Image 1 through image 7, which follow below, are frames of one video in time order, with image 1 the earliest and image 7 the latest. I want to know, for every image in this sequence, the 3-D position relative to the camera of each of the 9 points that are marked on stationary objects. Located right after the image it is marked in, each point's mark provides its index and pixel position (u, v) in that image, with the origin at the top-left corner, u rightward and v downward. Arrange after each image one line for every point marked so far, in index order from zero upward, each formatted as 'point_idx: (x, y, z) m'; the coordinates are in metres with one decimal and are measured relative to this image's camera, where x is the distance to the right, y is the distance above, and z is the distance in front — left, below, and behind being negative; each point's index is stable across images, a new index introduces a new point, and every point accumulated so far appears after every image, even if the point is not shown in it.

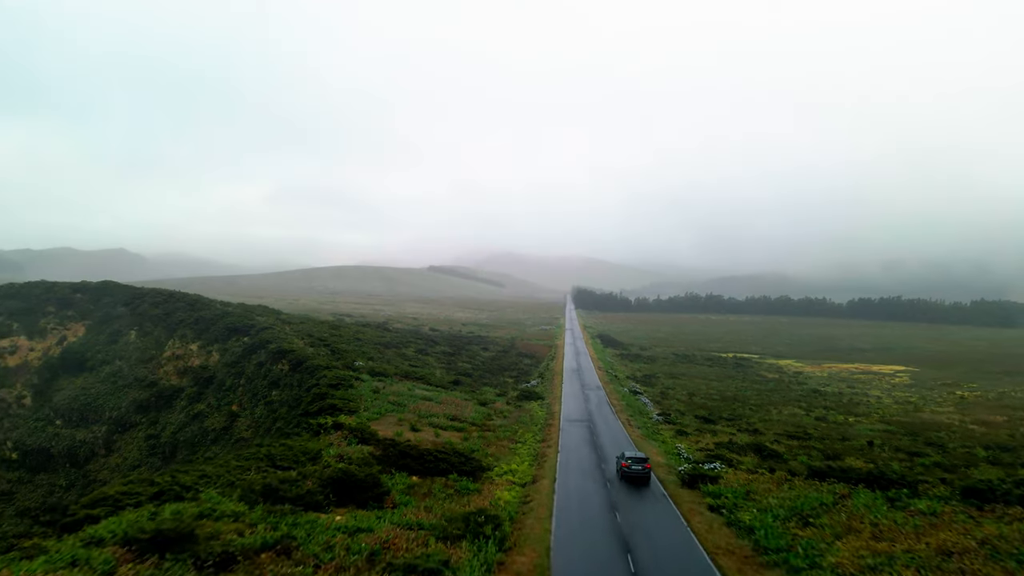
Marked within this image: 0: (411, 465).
0: (-3.9, -6.8, +16.7) m
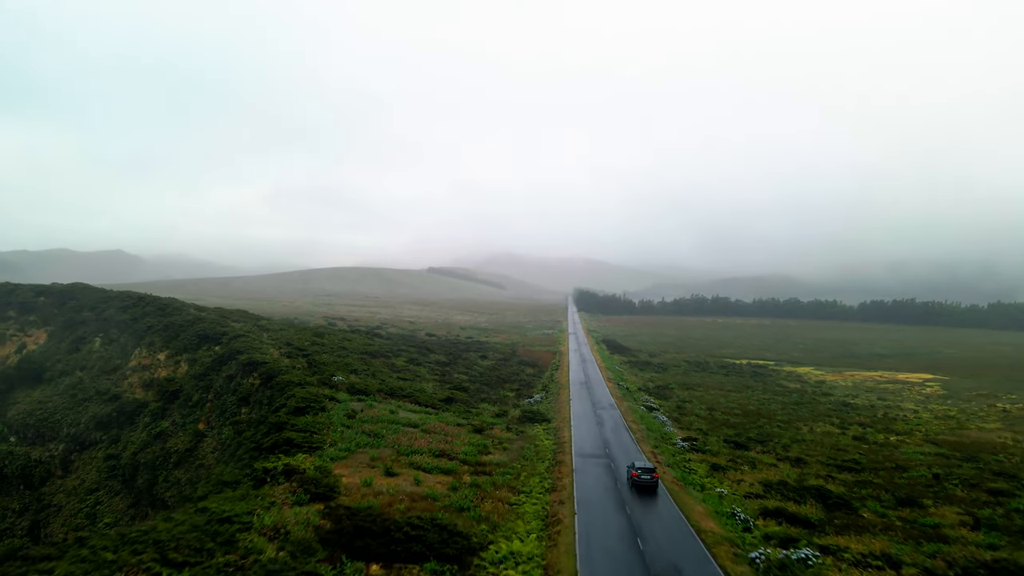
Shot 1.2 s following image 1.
0: (-3.8, -7.1, +11.9) m
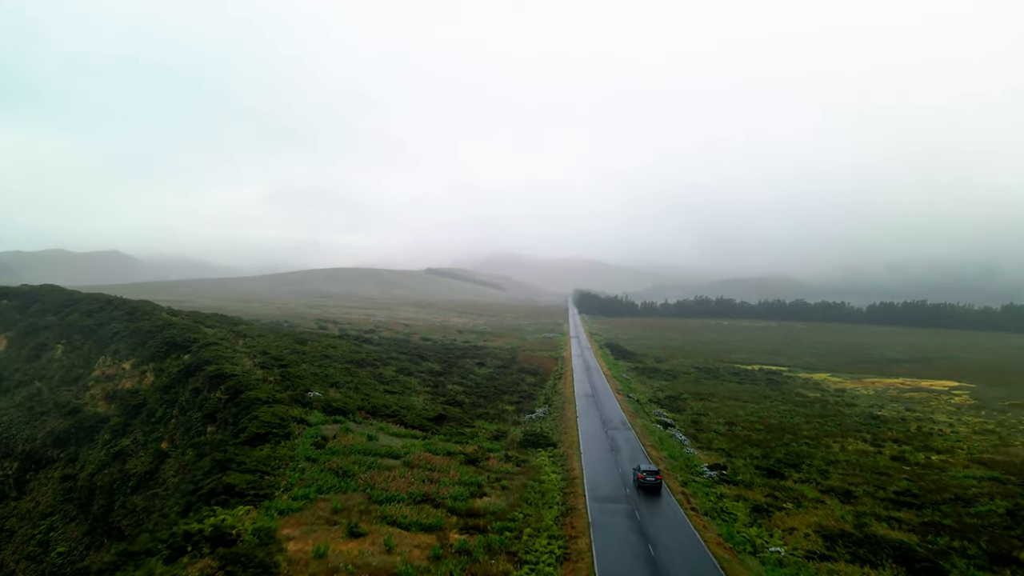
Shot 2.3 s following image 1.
0: (-3.8, -7.2, +7.9) m
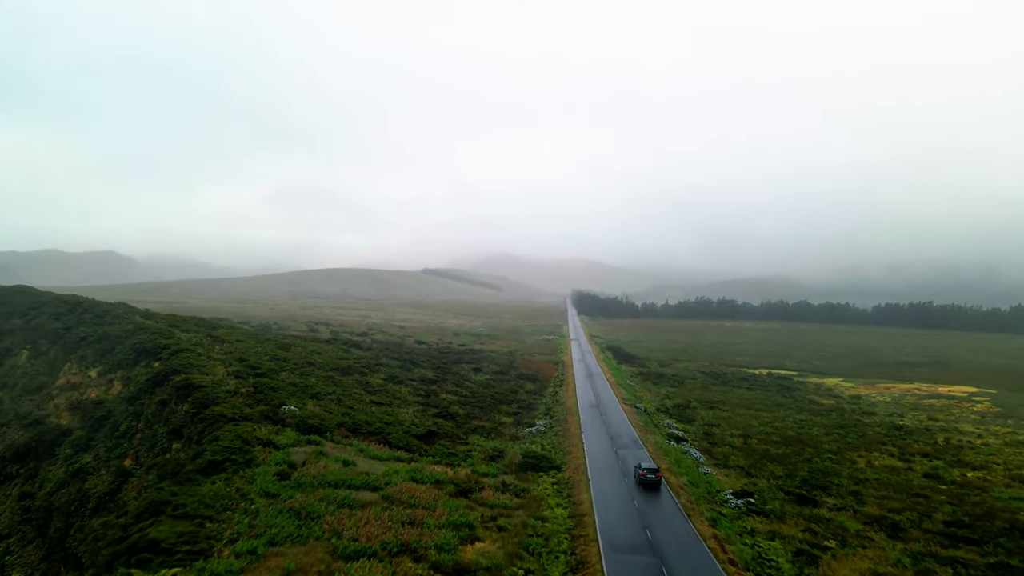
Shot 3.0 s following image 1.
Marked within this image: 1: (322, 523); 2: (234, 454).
0: (-3.8, -7.3, +4.8) m
1: (-6.3, -7.8, +14.5) m
2: (-12.3, -7.4, +19.5) m
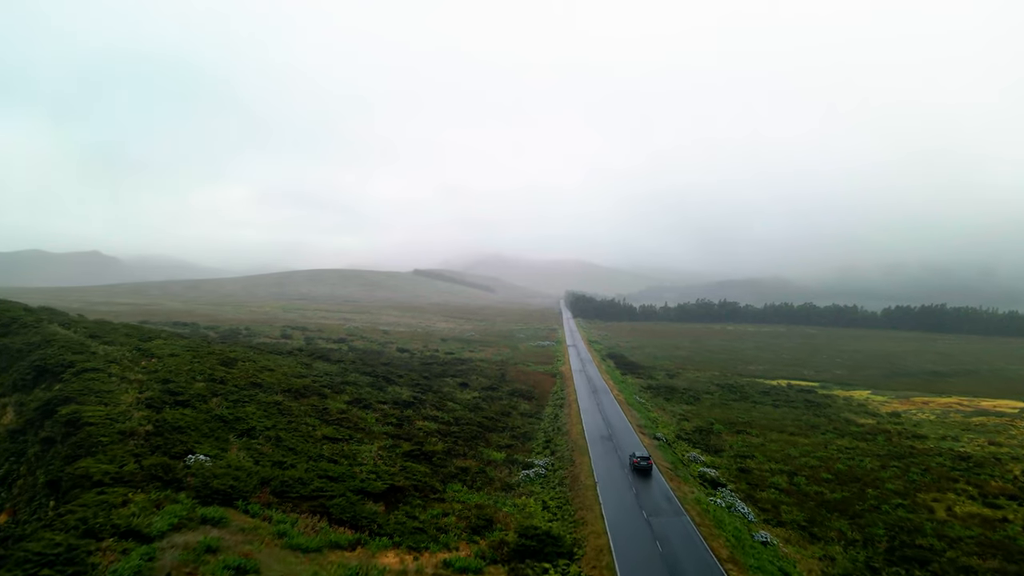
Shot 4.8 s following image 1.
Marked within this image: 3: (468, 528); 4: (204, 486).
0: (-3.9, -7.5, -2.5) m
1: (-6.5, -8.0, +7.2) m
2: (-12.6, -7.6, +12.1) m
3: (-1.9, -10.0, +18.6) m
4: (-12.4, -7.9, +17.7) m
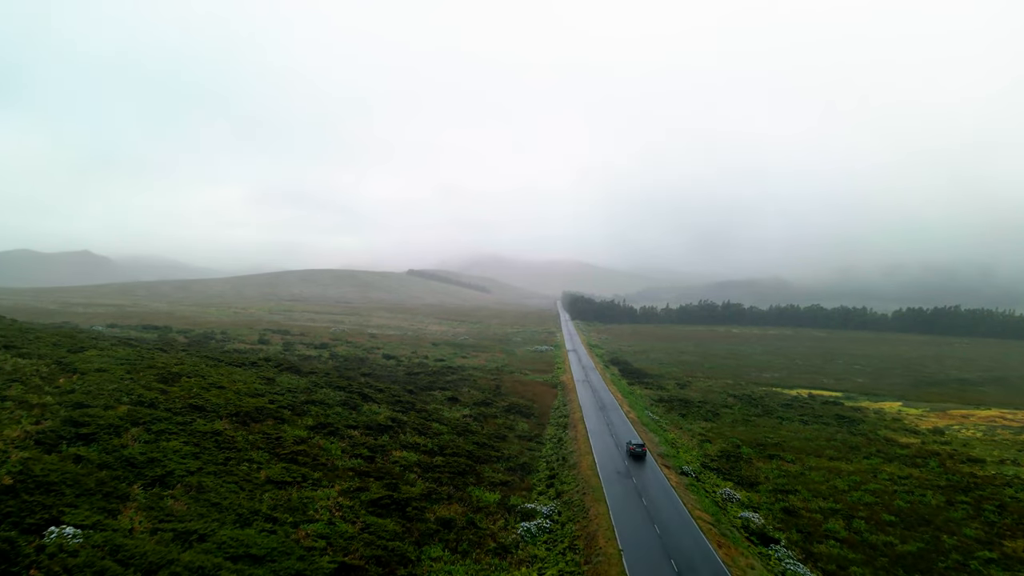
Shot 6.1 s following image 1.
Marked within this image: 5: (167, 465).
0: (-3.8, -7.6, -8.1) m
1: (-6.5, -8.0, +1.6) m
2: (-12.6, -7.6, +6.4) m
3: (-2.0, -10.1, +13.0) m
4: (-12.5, -8.0, +12.0) m
5: (-15.1, -7.8, +19.4) m
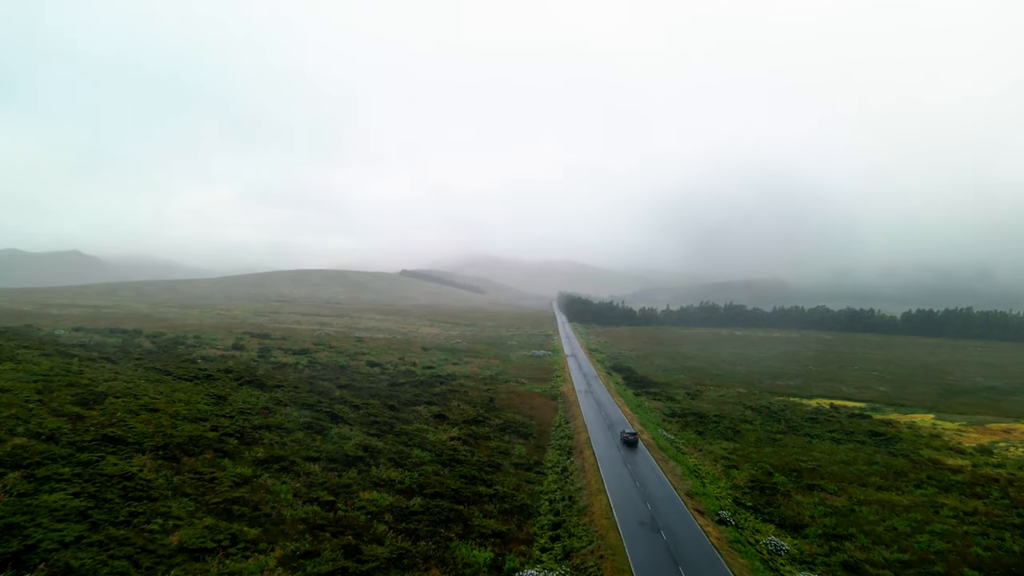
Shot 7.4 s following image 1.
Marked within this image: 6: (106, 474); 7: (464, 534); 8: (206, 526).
0: (-3.7, -7.6, -13.2) m
1: (-6.4, -8.1, -3.6) m
2: (-12.6, -7.7, +1.1) m
3: (-2.1, -10.1, +7.8) m
4: (-12.6, -8.1, +6.8) m
5: (-15.3, -7.9, +14.1) m
6: (-16.9, -7.6, +18.5) m
7: (-2.0, -11.0, +19.9) m
8: (-11.7, -9.1, +16.9) m
